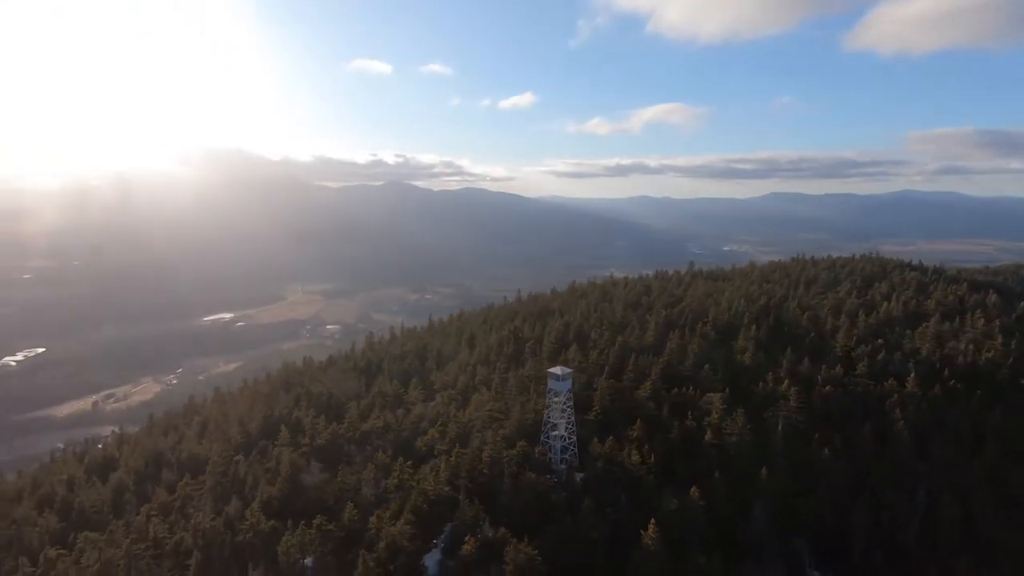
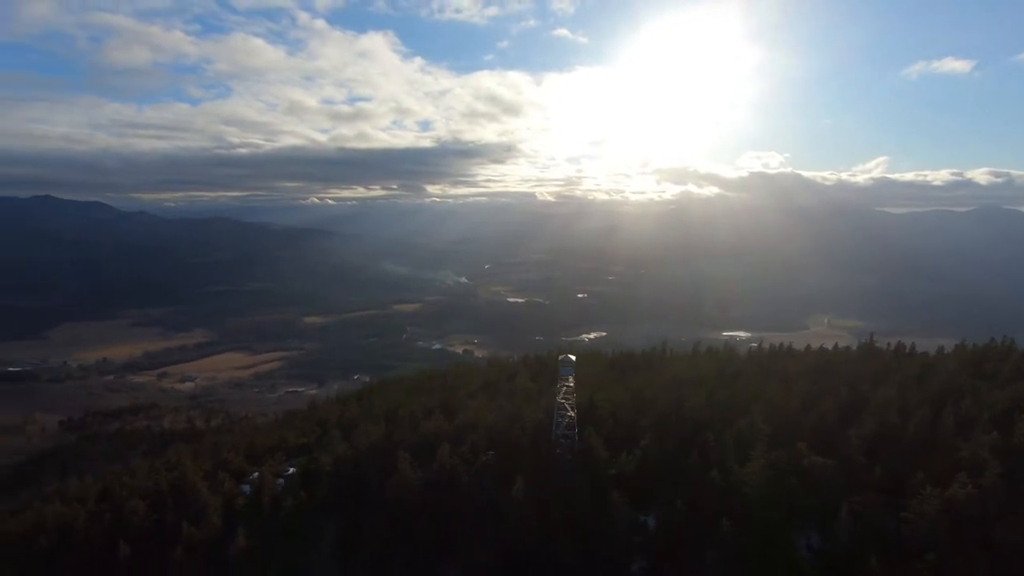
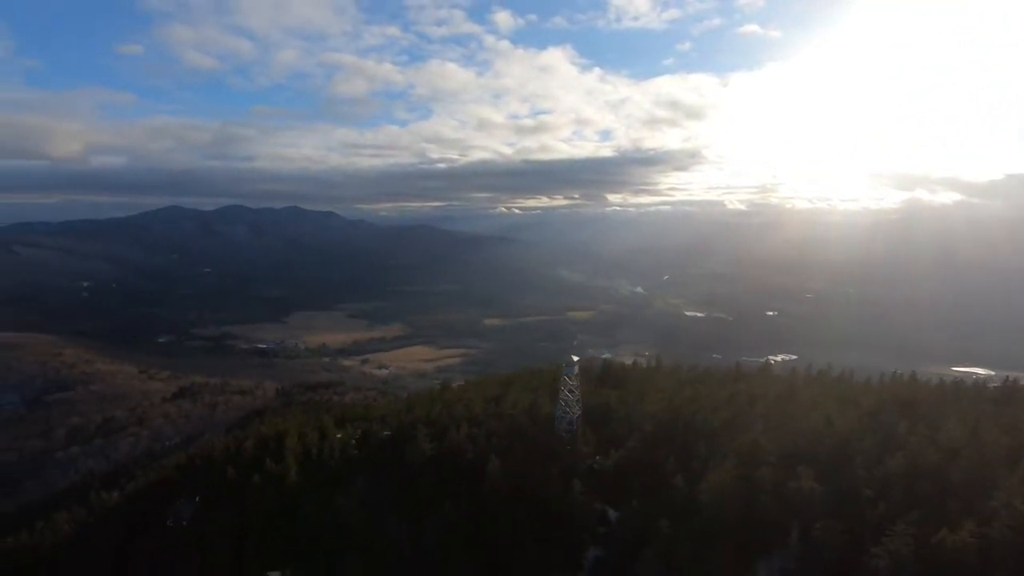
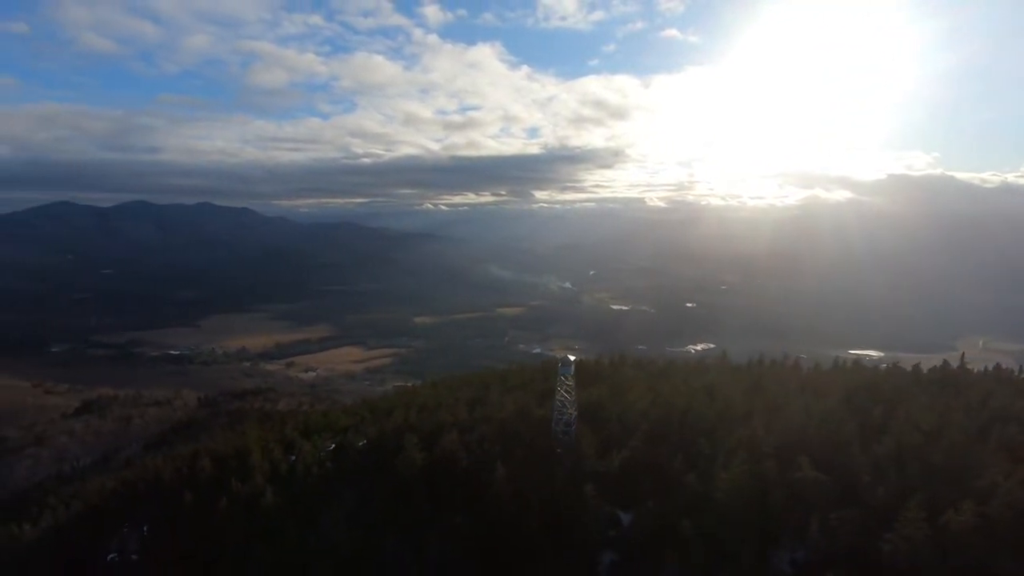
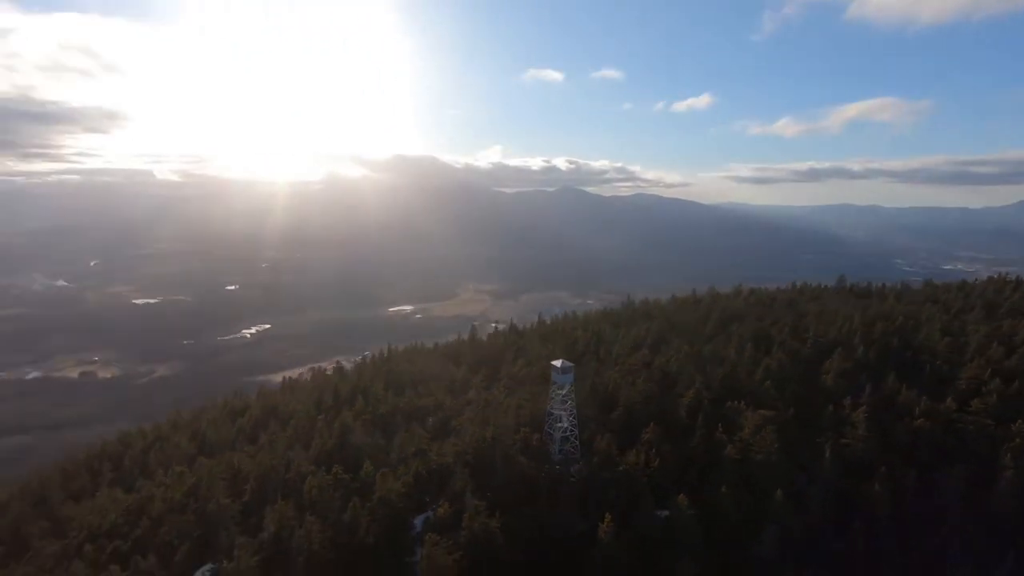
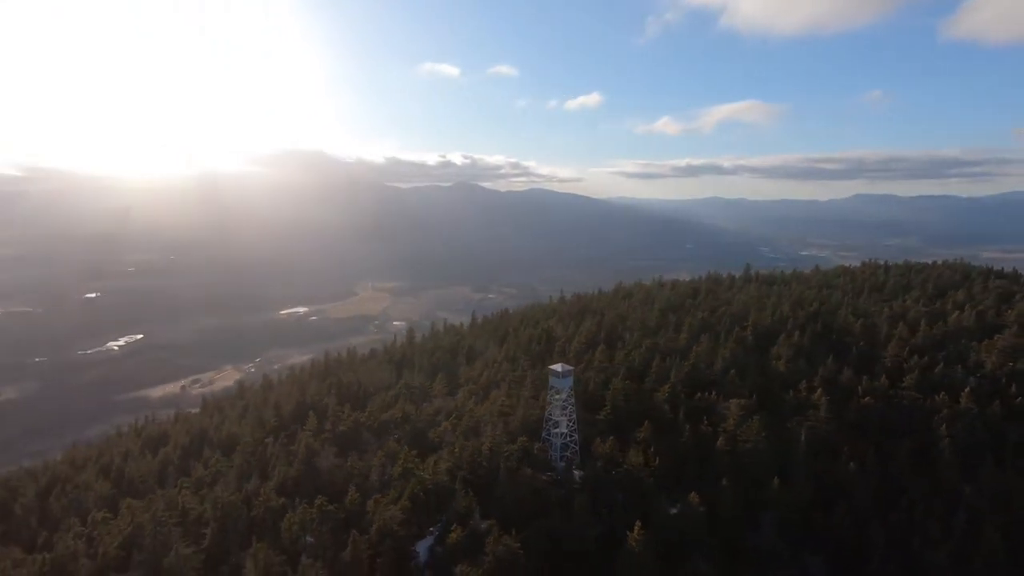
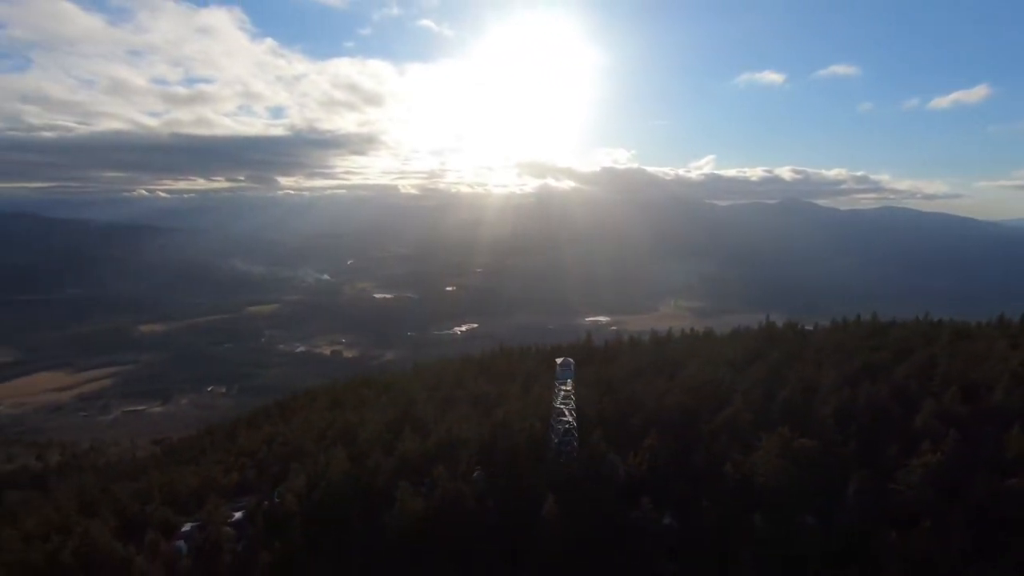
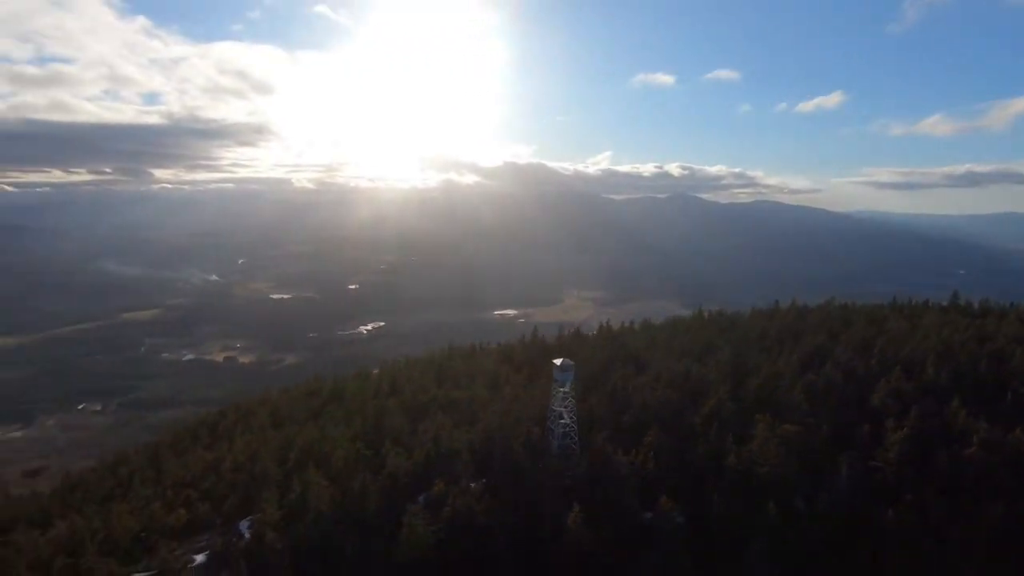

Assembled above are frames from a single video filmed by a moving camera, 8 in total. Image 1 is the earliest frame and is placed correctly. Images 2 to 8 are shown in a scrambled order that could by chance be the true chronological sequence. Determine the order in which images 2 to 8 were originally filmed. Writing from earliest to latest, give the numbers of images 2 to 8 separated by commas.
6, 5, 8, 7, 2, 4, 3
